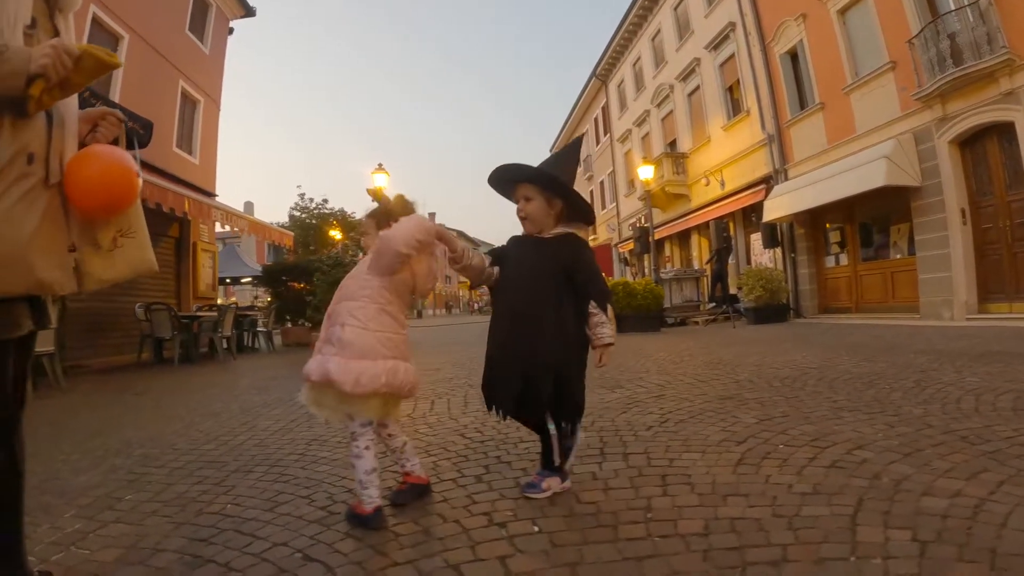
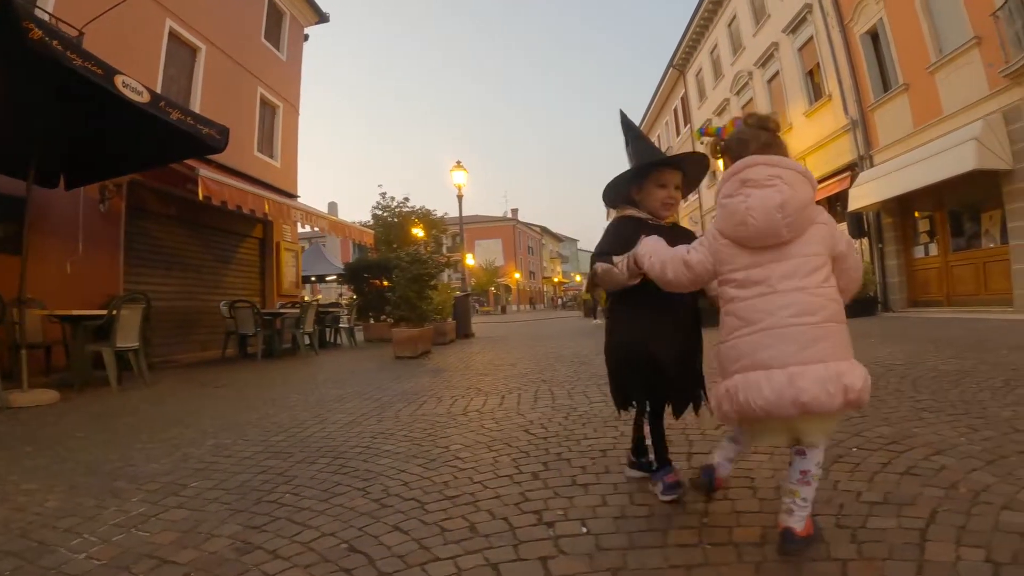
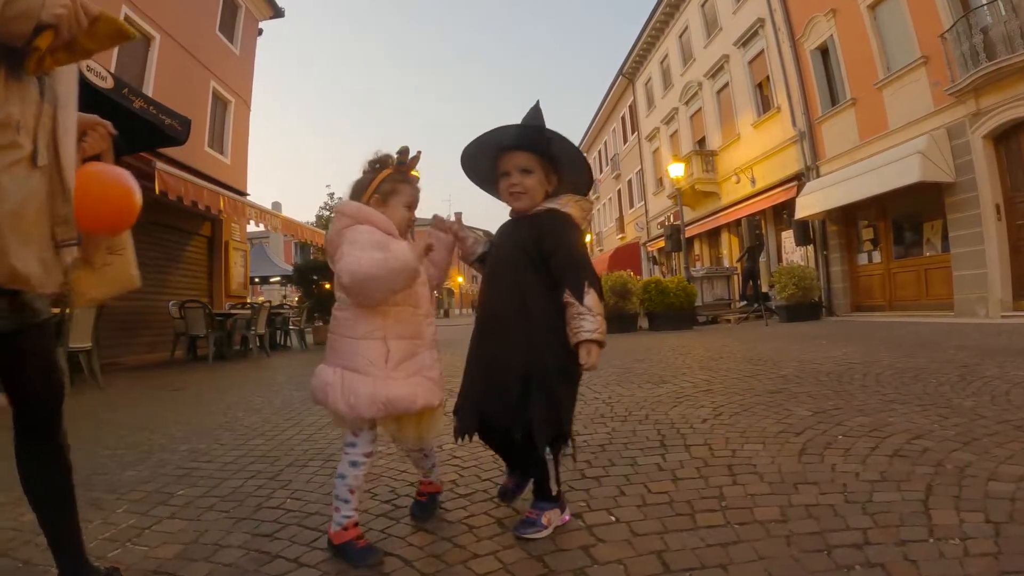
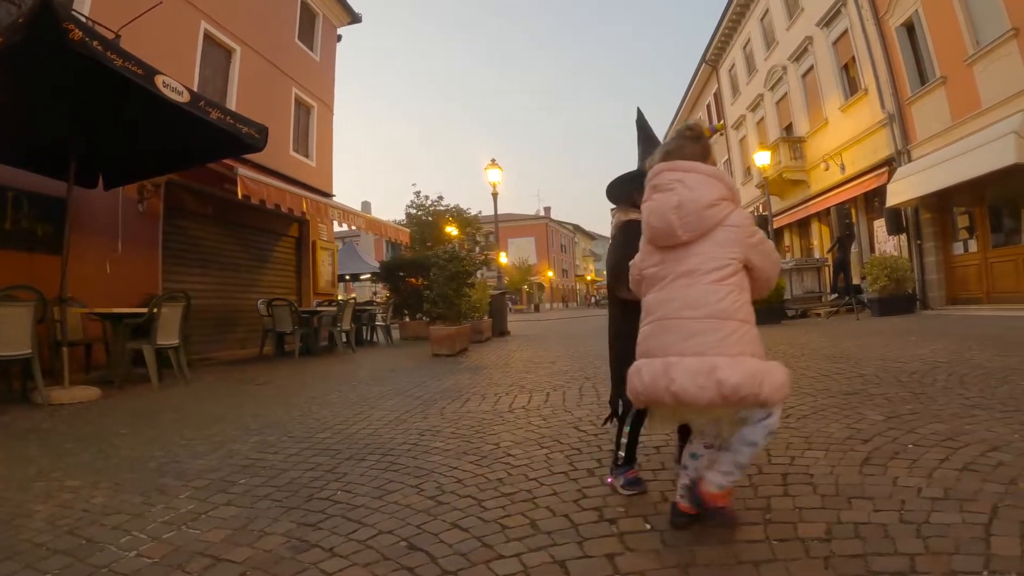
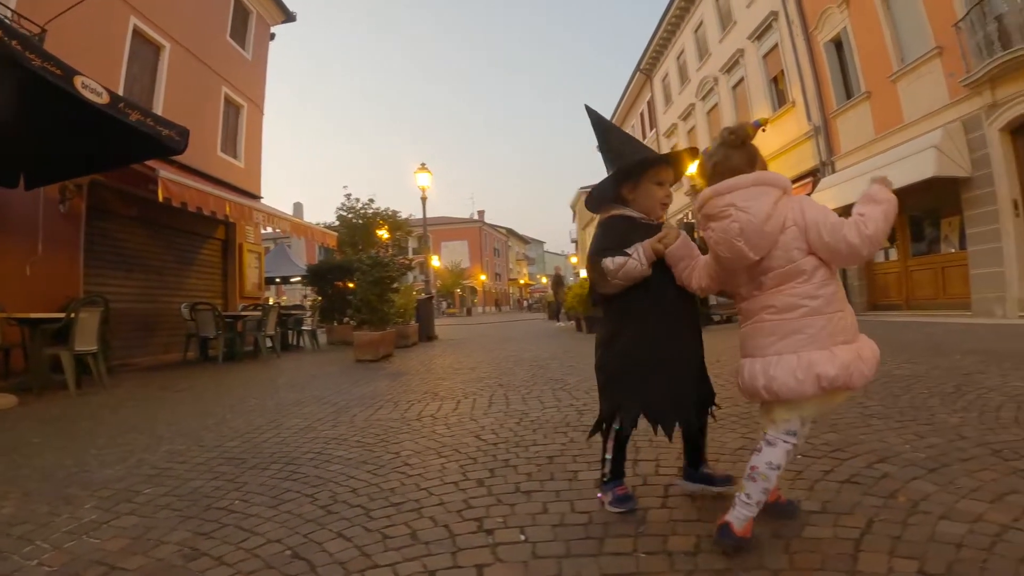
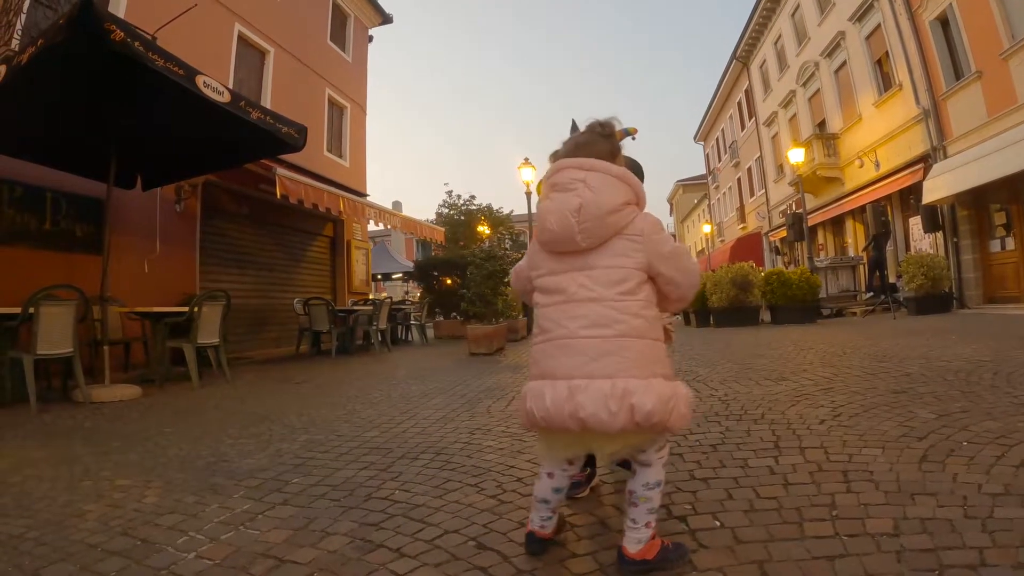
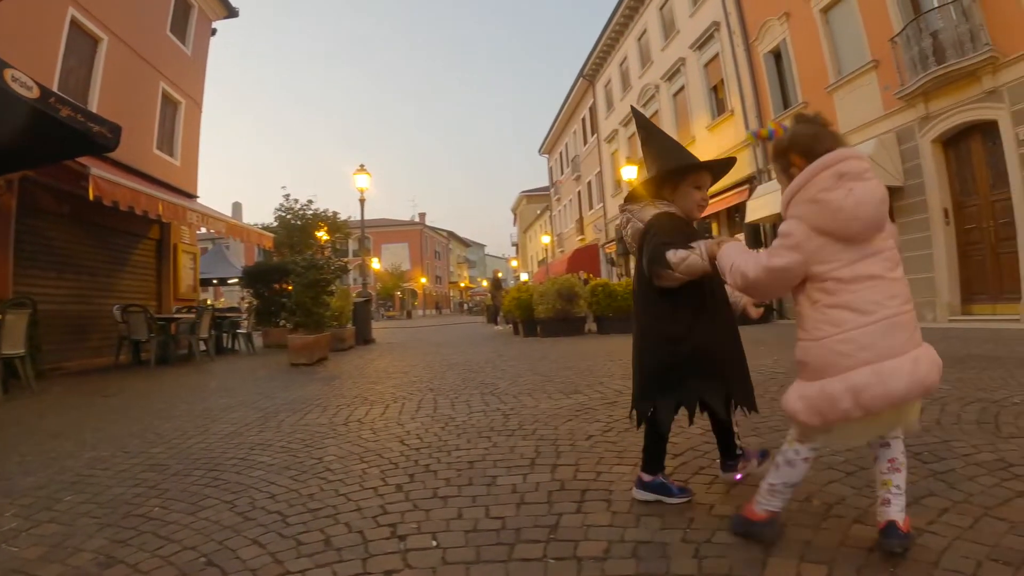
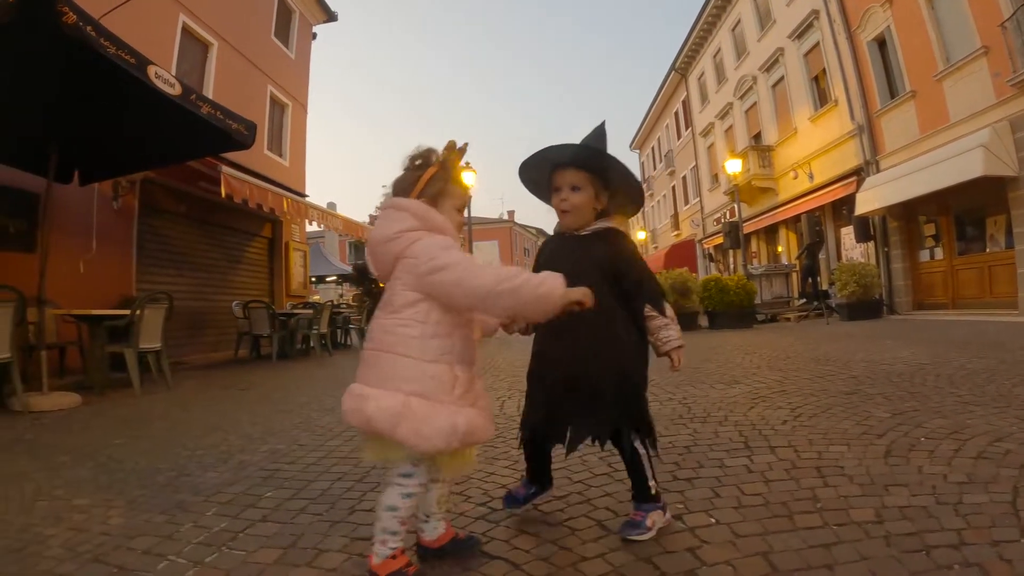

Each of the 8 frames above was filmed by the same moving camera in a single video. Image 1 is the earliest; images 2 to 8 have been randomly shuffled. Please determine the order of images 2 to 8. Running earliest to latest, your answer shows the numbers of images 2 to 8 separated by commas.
3, 8, 6, 4, 2, 5, 7
